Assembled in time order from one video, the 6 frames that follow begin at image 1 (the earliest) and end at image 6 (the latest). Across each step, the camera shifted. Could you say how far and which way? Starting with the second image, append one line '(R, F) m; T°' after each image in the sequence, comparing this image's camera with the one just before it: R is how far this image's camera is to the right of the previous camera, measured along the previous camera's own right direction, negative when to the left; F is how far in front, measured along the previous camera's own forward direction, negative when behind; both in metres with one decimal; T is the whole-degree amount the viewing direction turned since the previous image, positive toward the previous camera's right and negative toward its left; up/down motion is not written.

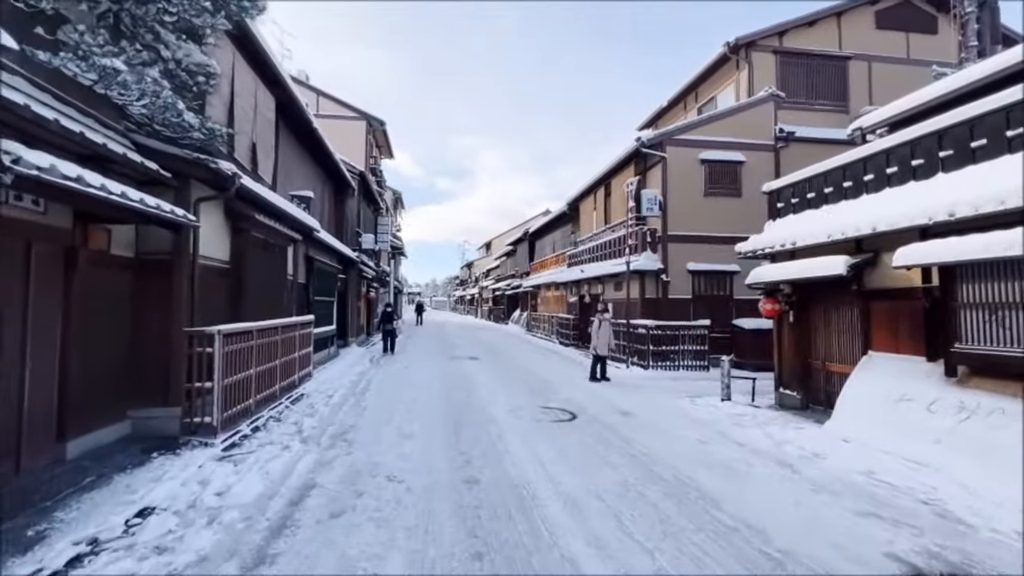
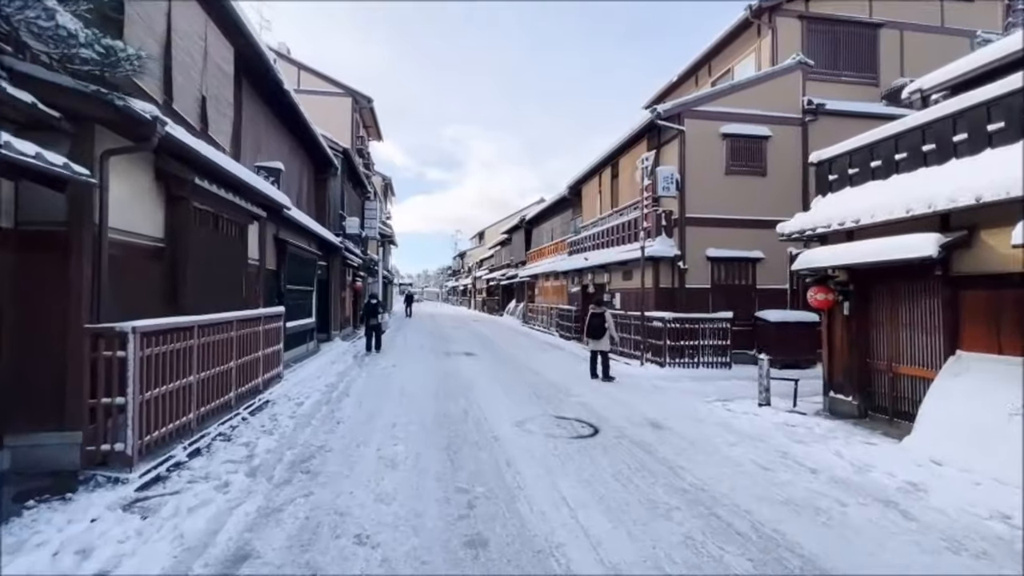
(-0.2, +1.5) m; +1°
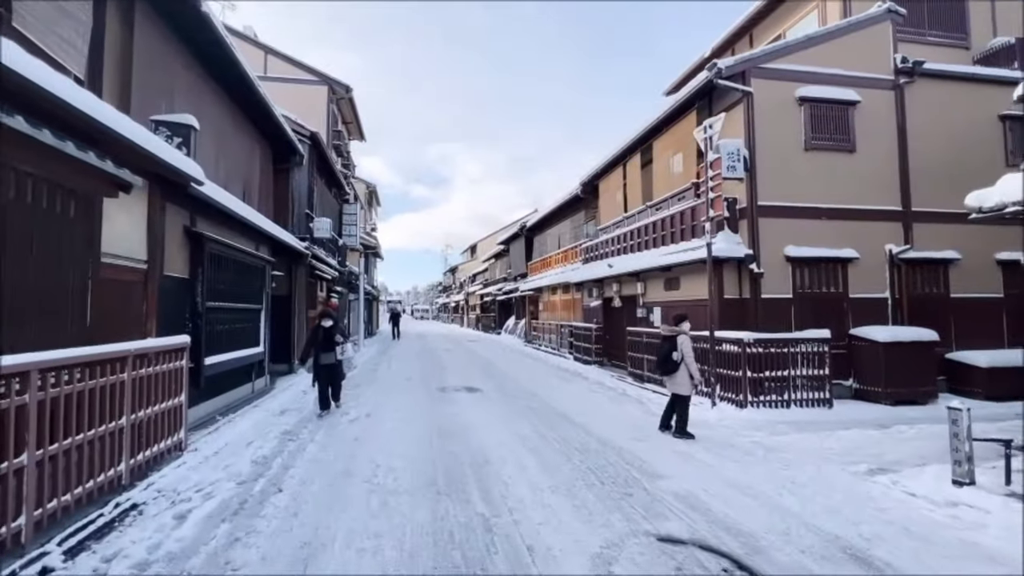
(-0.6, +3.3) m; +1°
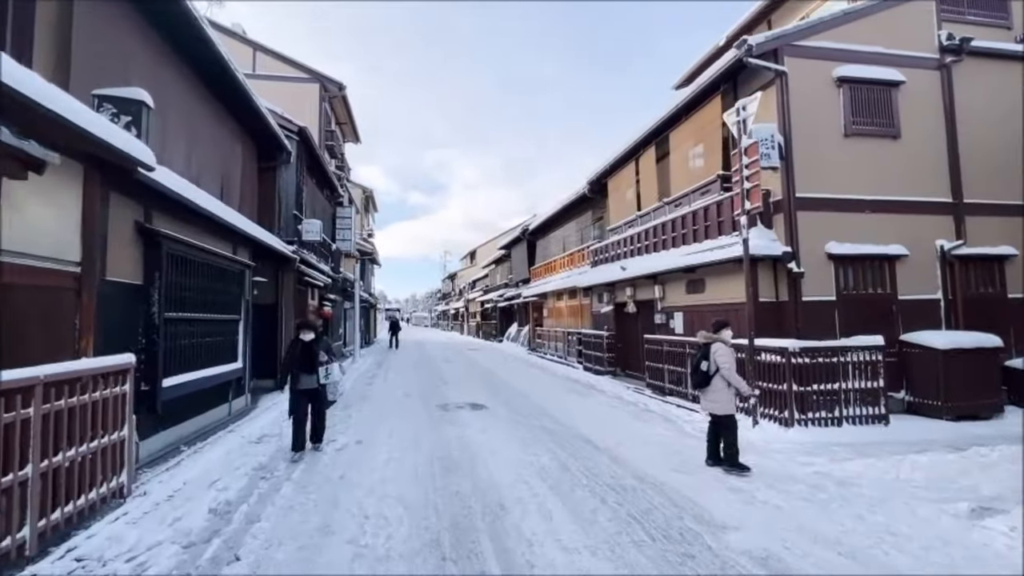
(-0.2, +1.1) m; 0°
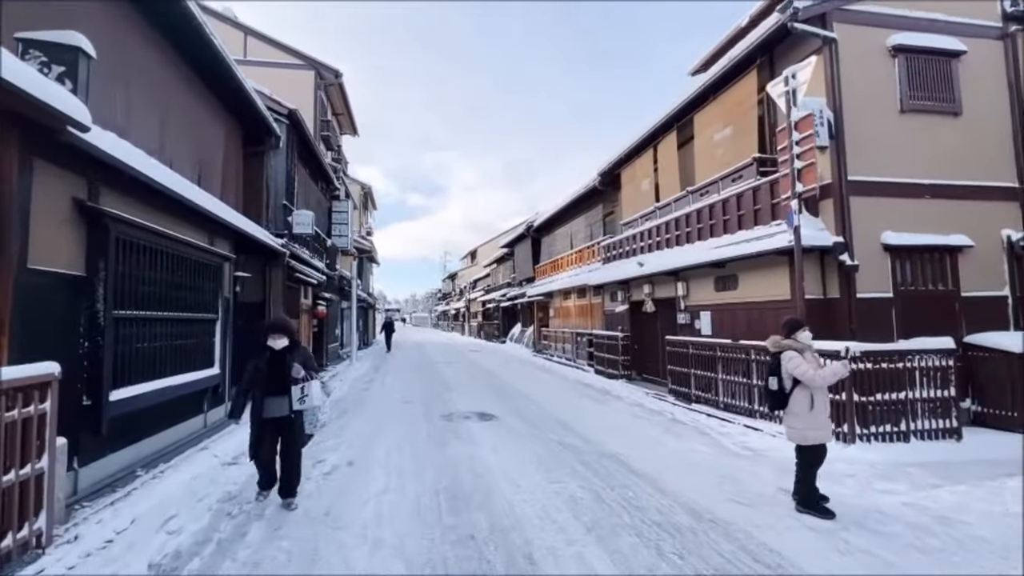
(-0.2, +1.0) m; 0°
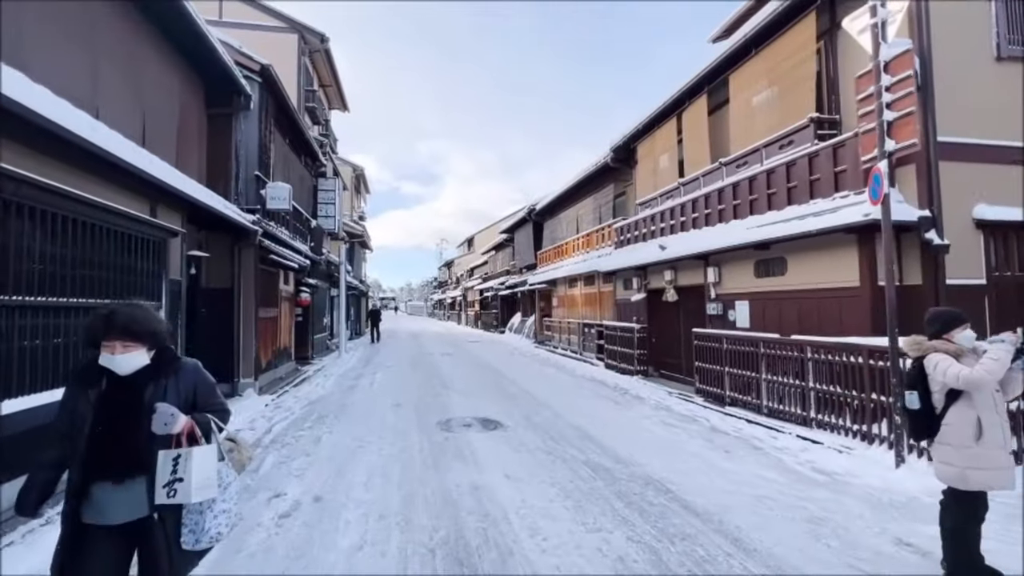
(-0.2, +1.4) m; +1°
